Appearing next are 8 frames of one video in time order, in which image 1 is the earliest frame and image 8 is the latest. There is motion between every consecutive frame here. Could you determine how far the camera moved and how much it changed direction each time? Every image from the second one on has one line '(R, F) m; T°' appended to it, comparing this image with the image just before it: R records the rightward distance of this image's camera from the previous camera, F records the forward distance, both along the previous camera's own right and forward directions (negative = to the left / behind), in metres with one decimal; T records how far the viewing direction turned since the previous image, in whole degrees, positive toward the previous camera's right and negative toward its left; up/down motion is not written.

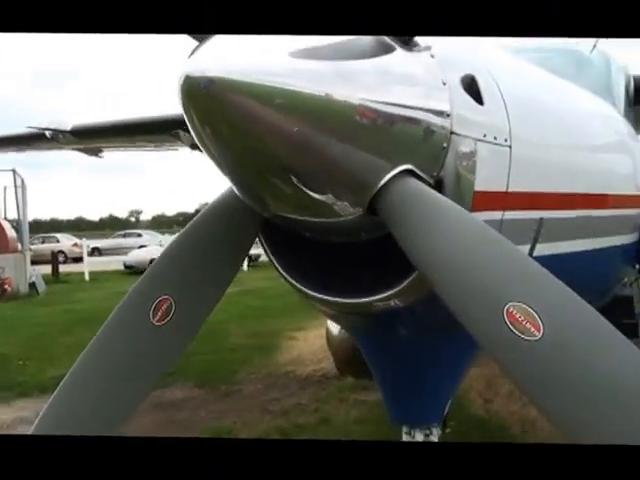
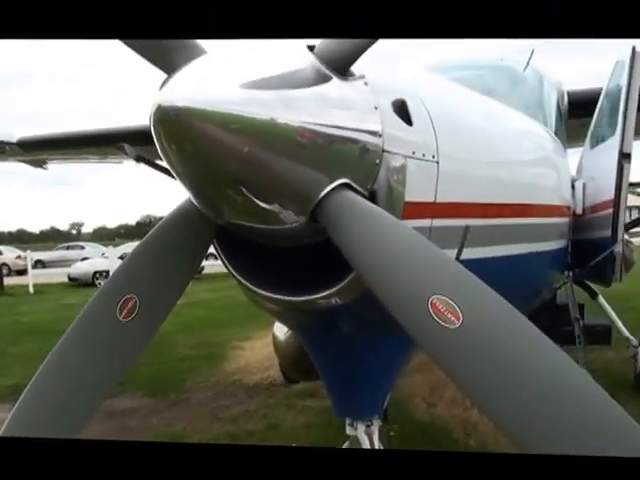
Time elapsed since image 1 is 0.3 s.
(0.0, -0.1) m; +4°
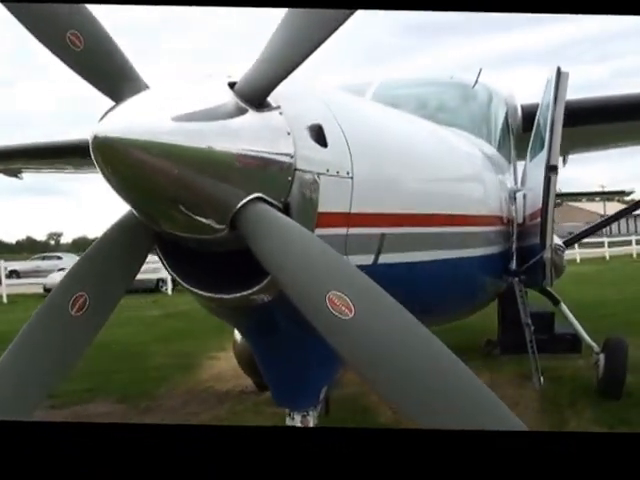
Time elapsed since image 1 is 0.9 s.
(+0.2, -0.2) m; +1°
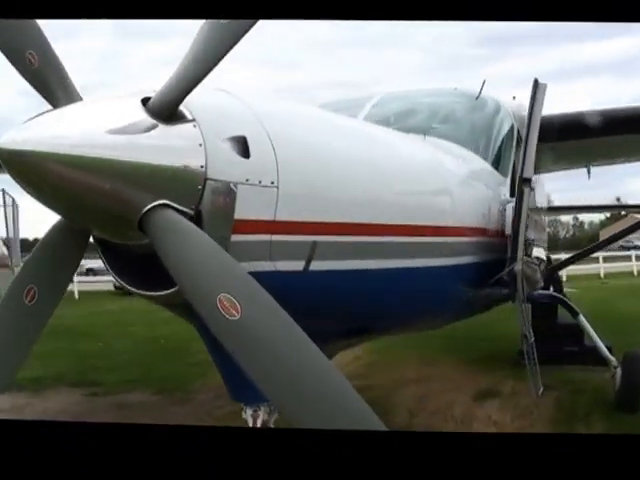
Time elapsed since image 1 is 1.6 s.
(+0.4, -0.1) m; -8°
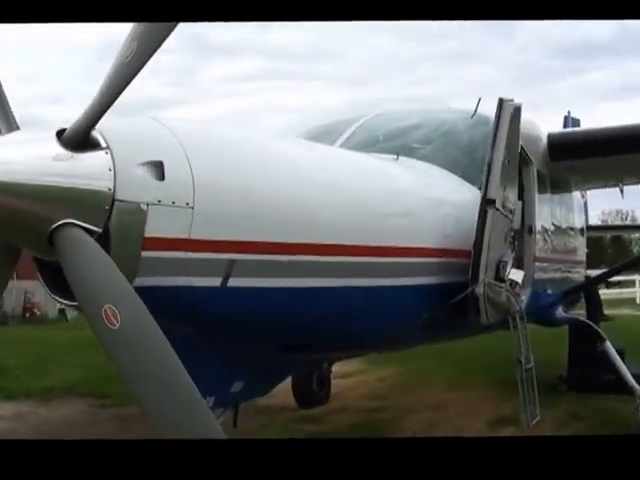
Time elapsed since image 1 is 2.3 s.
(+0.5, 0.0) m; -8°
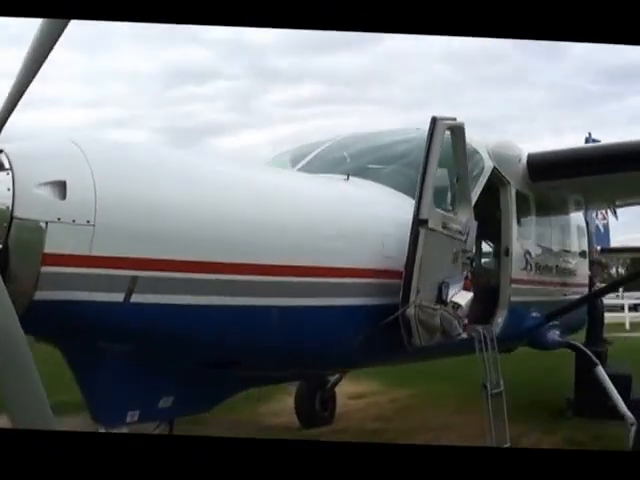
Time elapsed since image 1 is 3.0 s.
(+0.5, 0.0) m; -6°
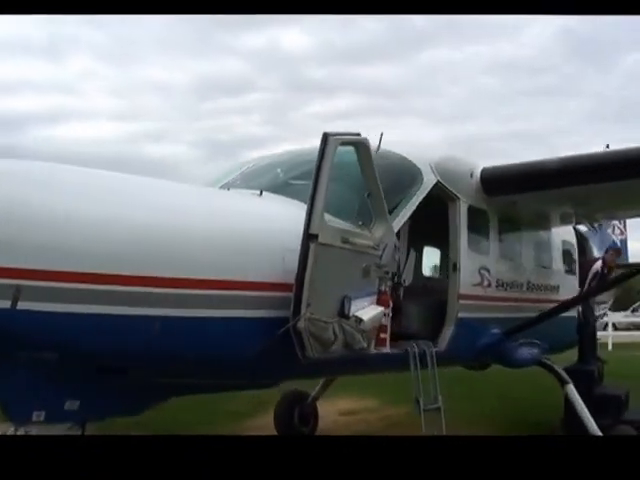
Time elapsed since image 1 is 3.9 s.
(+0.7, 0.0) m; -7°
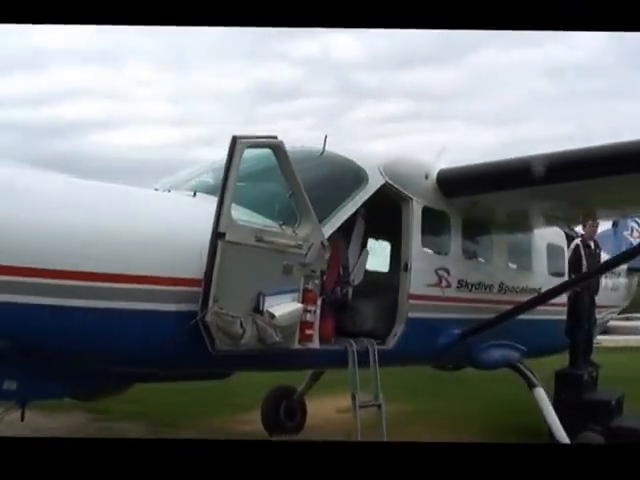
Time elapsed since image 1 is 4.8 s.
(+0.7, -0.1) m; -7°
